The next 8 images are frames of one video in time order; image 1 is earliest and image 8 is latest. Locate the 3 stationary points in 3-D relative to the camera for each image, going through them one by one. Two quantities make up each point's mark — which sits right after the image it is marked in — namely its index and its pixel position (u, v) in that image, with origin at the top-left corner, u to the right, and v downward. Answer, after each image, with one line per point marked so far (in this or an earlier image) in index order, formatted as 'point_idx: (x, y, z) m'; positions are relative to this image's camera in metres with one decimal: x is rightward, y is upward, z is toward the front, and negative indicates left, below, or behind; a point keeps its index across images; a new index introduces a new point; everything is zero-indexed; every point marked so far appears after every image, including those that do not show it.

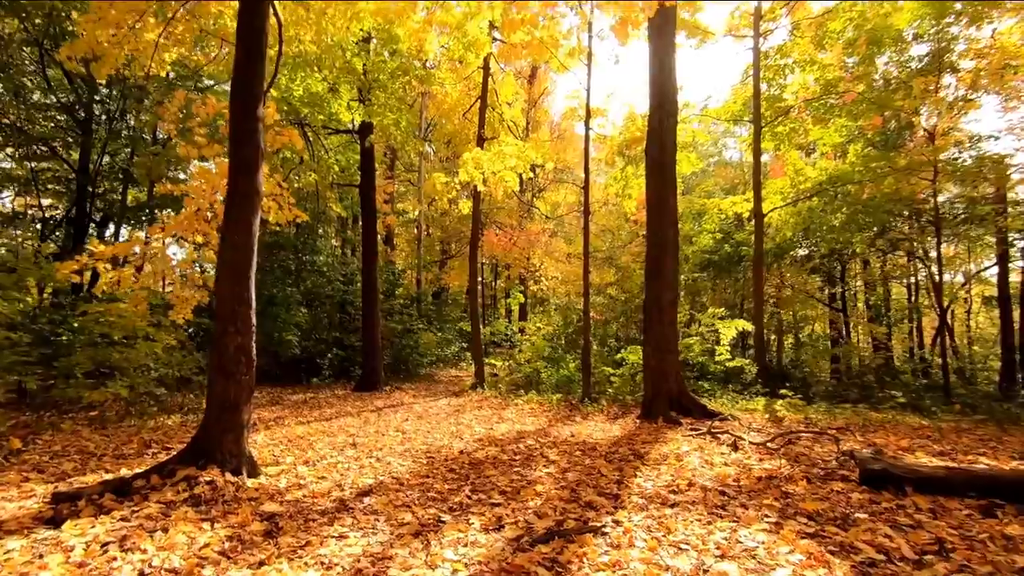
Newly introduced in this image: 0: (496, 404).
0: (-0.3, -2.3, +9.9) m
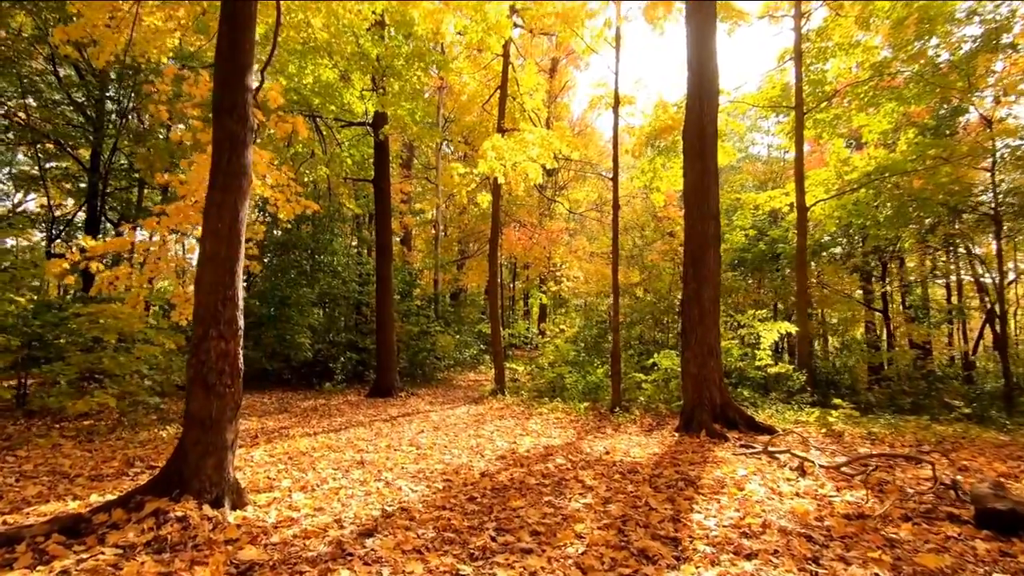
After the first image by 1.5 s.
0: (+0.1, -2.3, +9.1) m
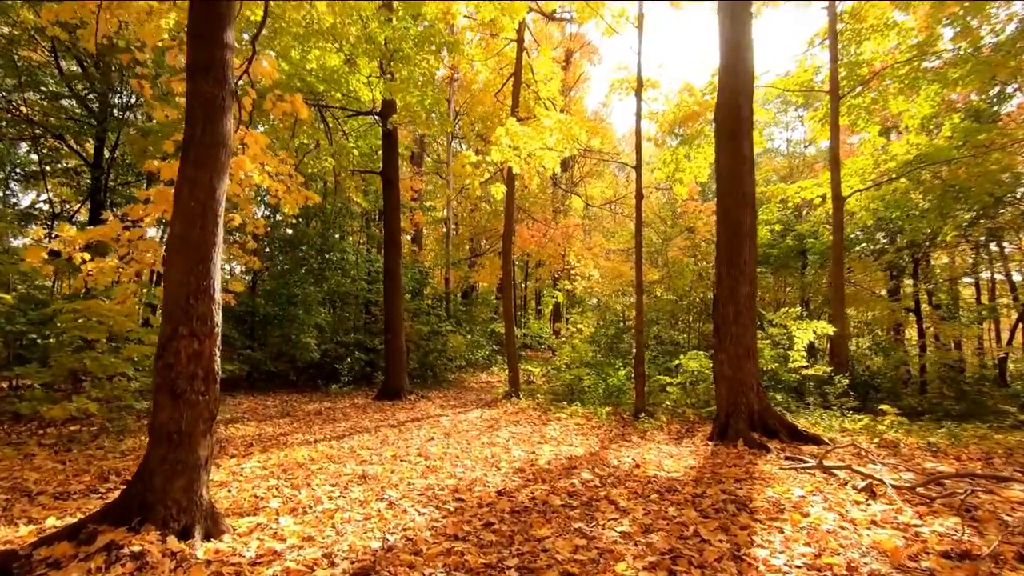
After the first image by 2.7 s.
0: (+0.4, -2.2, +8.5) m
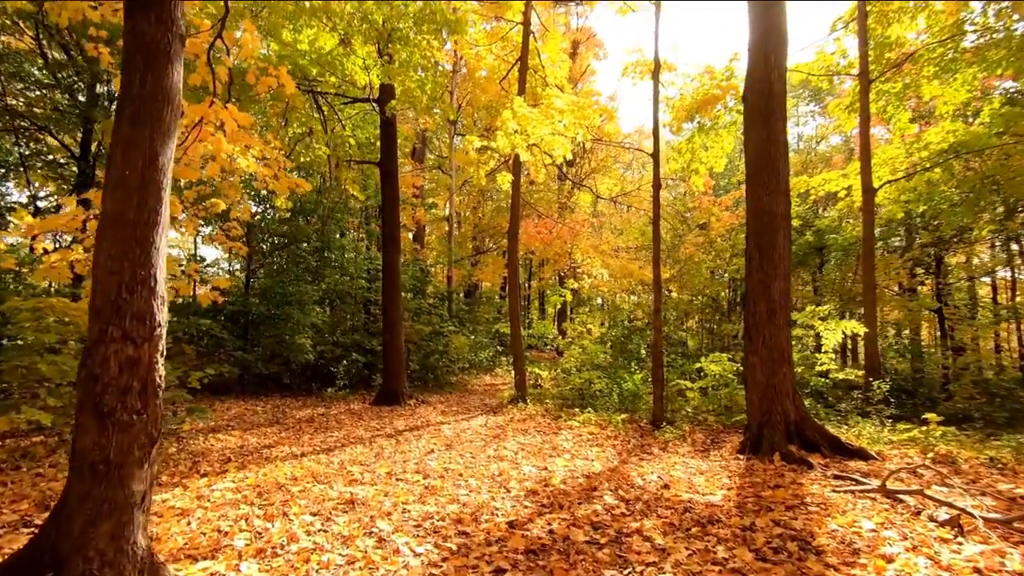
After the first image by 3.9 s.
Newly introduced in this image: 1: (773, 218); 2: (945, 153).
0: (+0.5, -2.2, +7.8) m
1: (+3.3, +0.9, +6.4) m
2: (+9.2, +2.9, +10.7) m
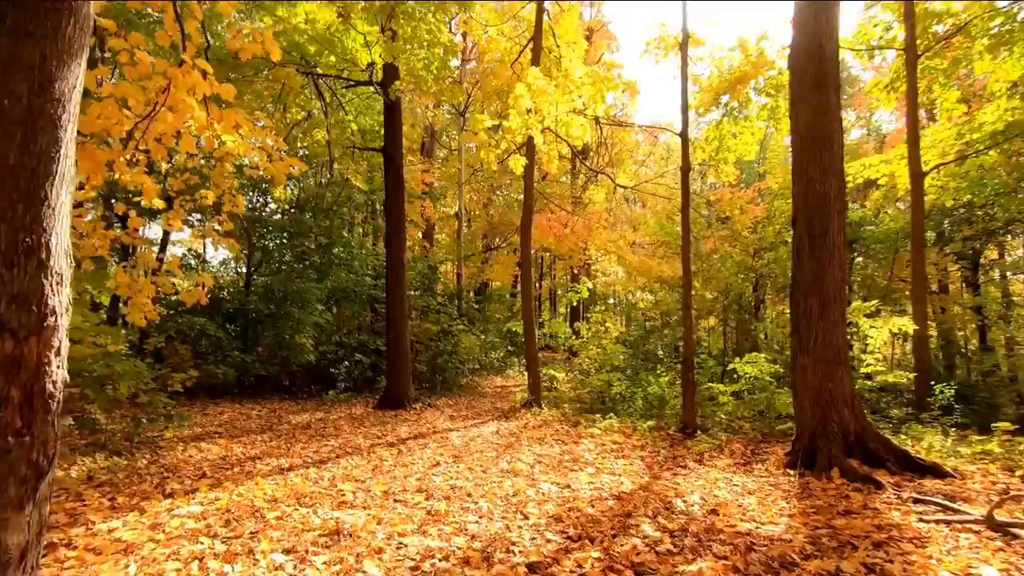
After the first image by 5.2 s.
0: (+0.7, -2.1, +7.1) m
1: (+3.5, +1.0, +5.6) m
2: (+9.5, +3.0, +9.8) m
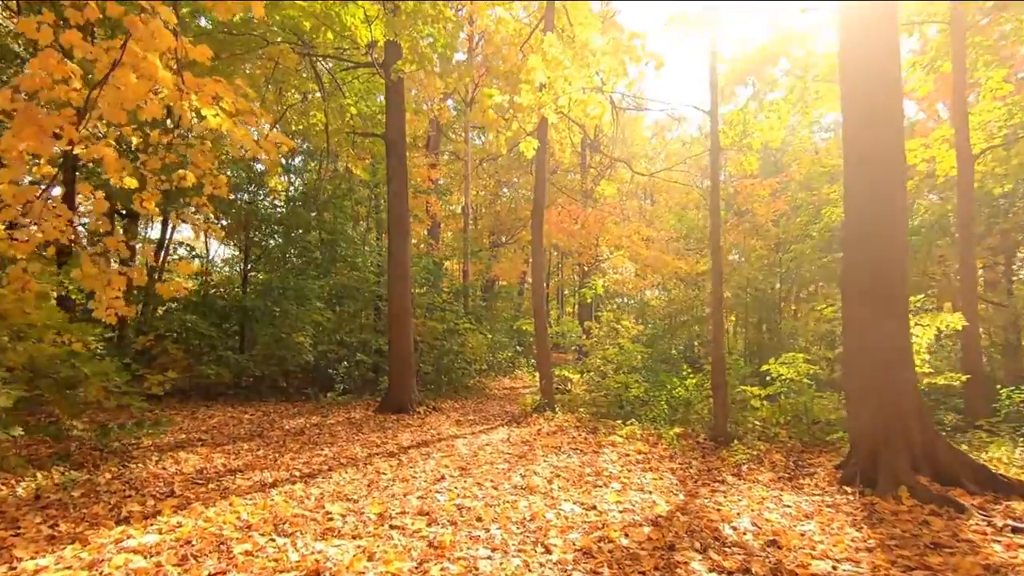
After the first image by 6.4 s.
0: (+0.9, -2.0, +6.4) m
1: (+3.6, +1.1, +4.9) m
2: (+9.6, +3.1, +9.0) m
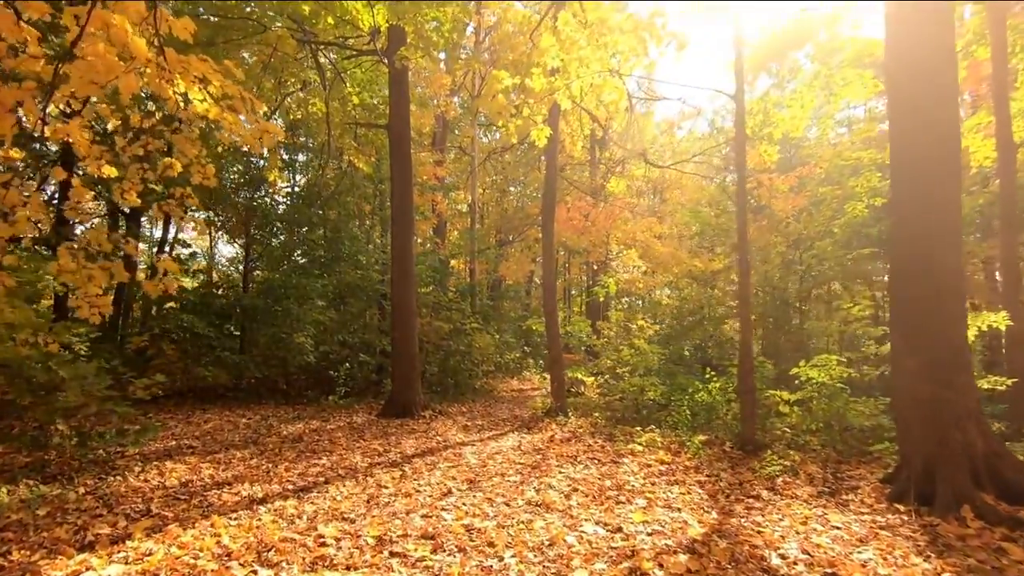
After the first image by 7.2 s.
0: (+1.0, -1.9, +5.9) m
1: (+3.8, +1.1, +4.4) m
2: (+9.8, +3.1, +8.4) m
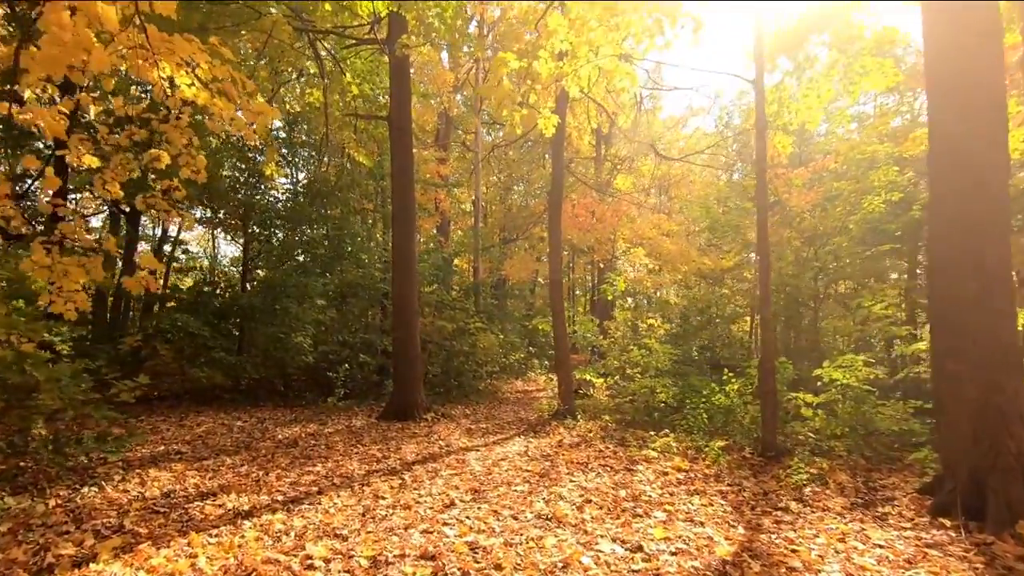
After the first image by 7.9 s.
0: (+1.1, -1.9, +5.6) m
1: (+3.8, +1.2, +4.0) m
2: (+9.9, +3.2, +8.0) m
